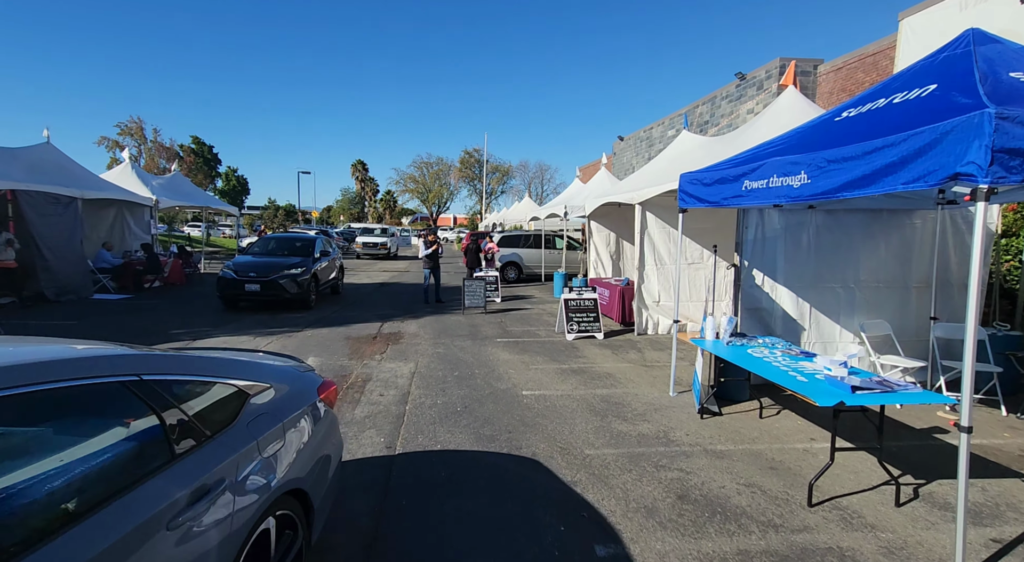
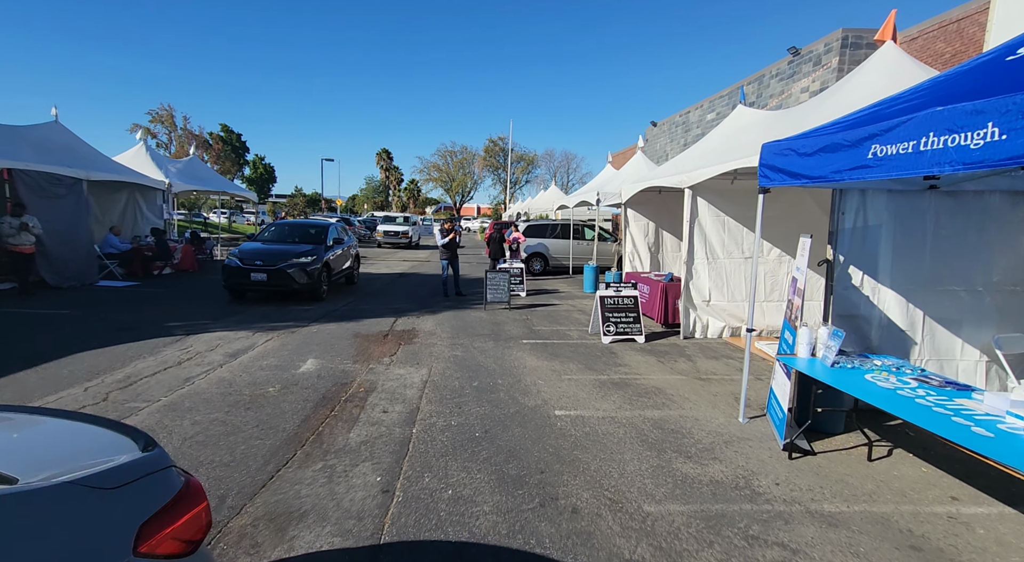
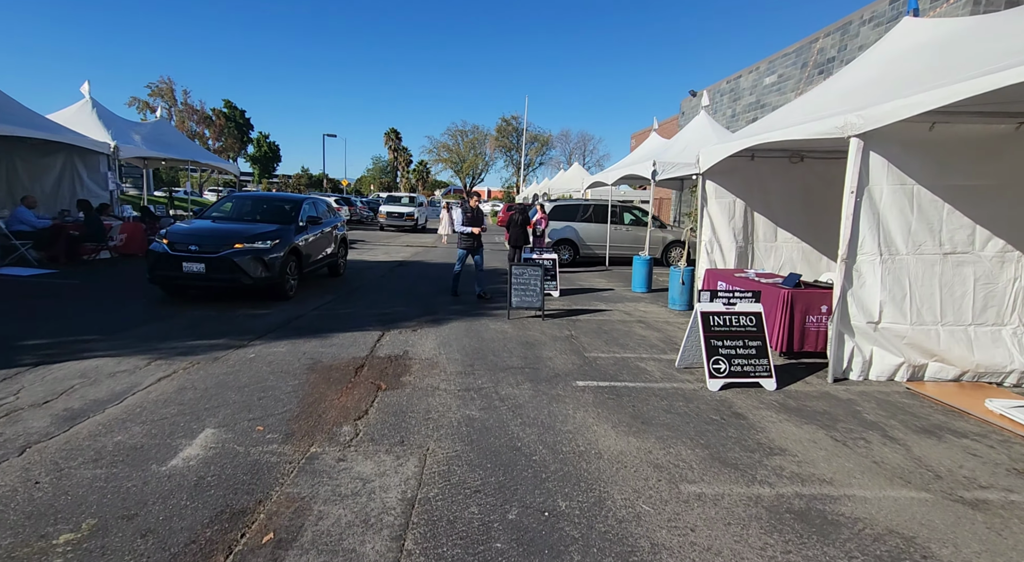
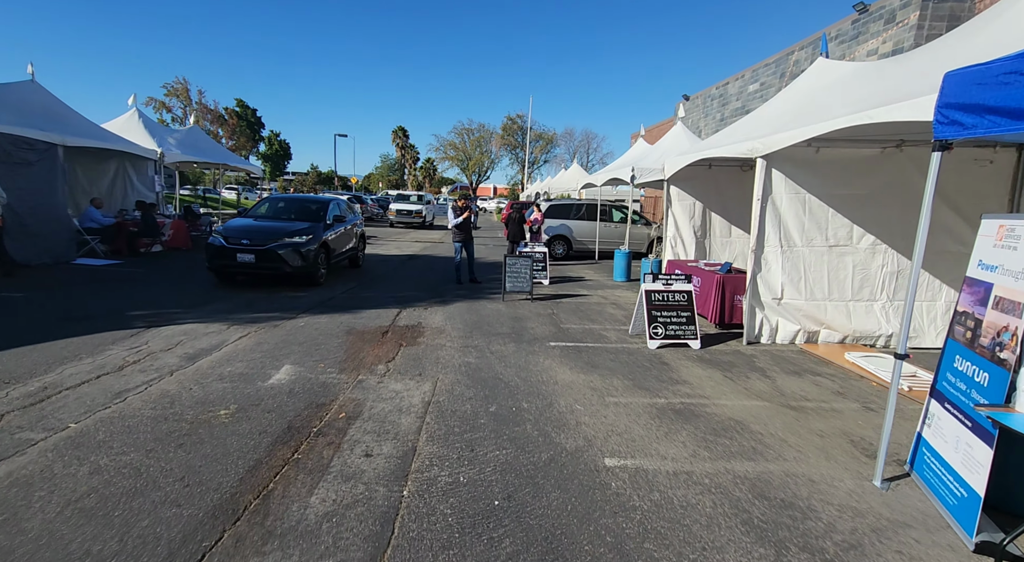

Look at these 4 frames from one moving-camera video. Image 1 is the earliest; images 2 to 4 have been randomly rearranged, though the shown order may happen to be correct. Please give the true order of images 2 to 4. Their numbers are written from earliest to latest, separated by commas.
2, 4, 3
